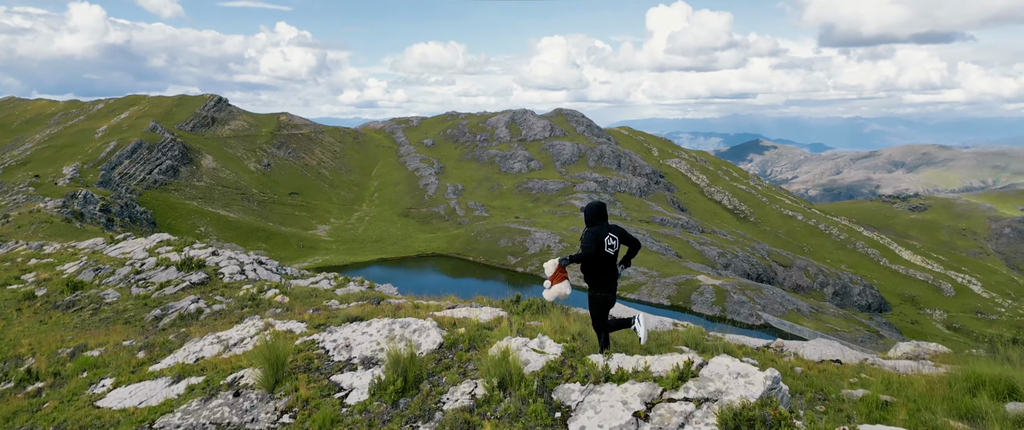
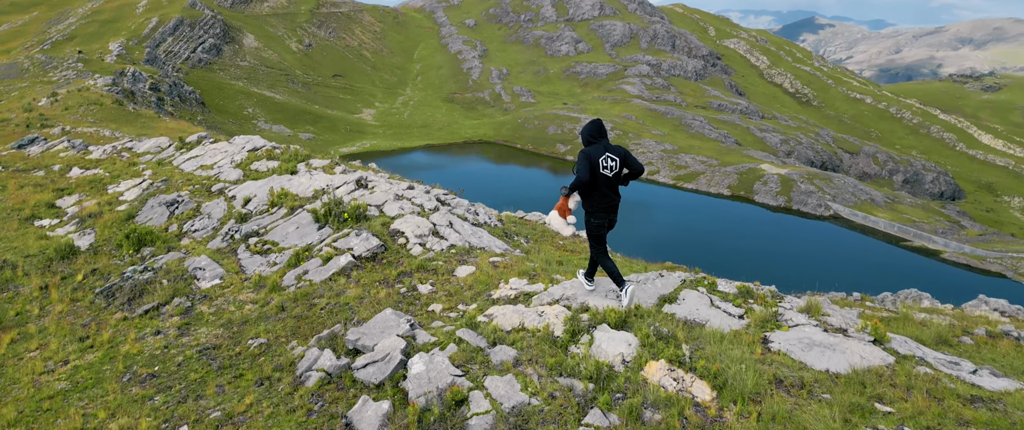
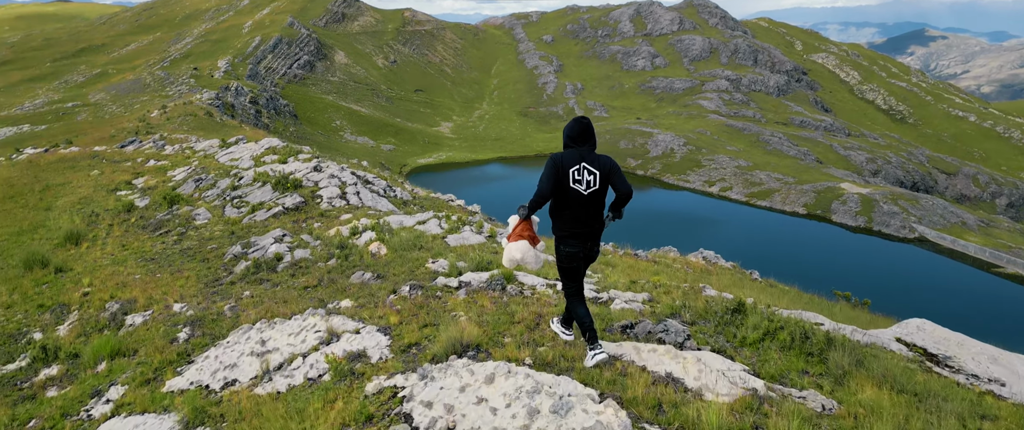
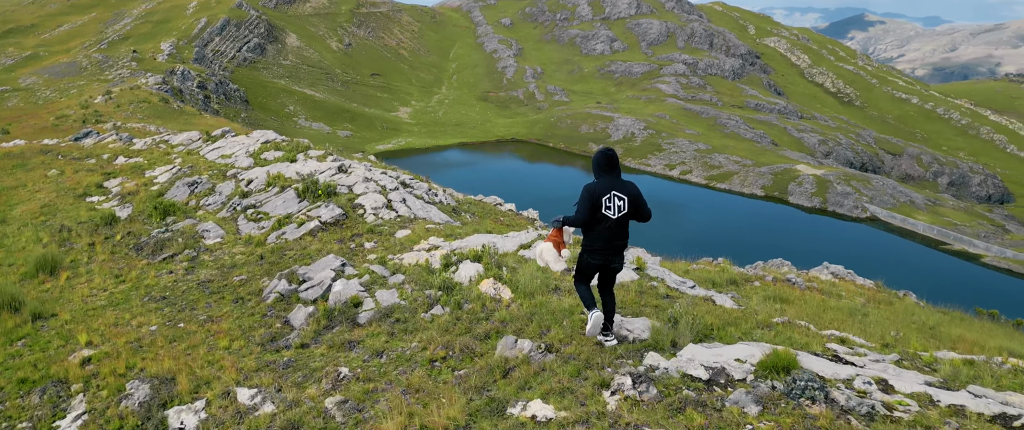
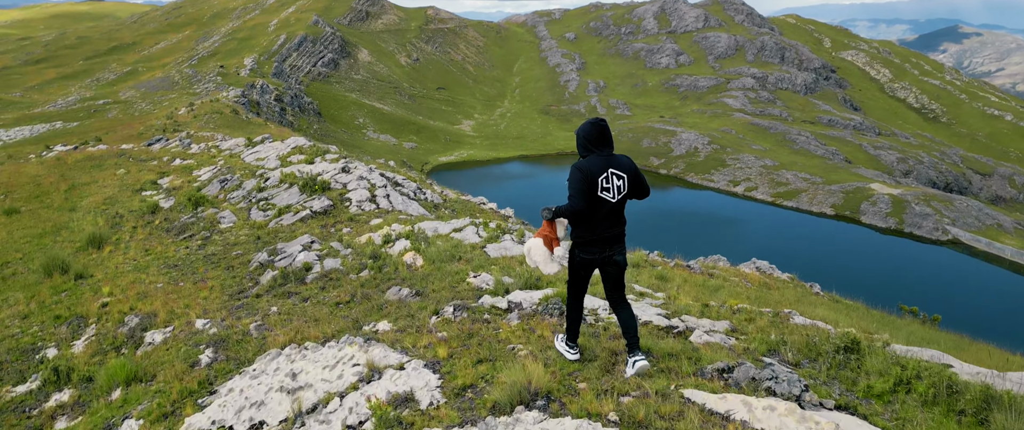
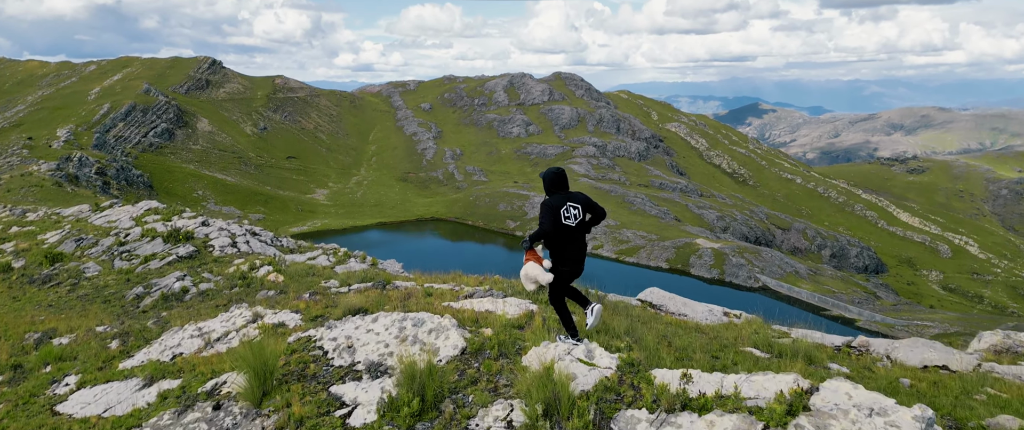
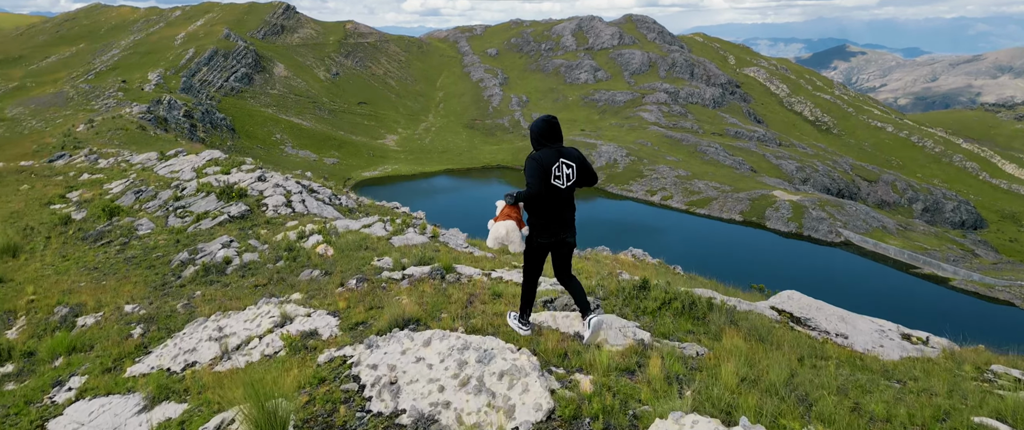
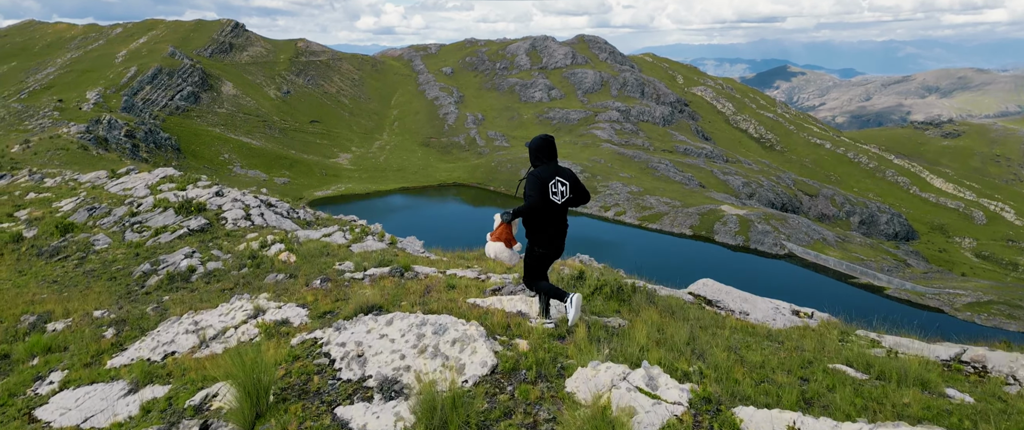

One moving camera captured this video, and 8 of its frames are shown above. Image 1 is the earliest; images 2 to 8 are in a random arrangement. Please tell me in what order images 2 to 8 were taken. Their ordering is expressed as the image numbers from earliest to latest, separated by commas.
6, 8, 7, 3, 5, 4, 2
